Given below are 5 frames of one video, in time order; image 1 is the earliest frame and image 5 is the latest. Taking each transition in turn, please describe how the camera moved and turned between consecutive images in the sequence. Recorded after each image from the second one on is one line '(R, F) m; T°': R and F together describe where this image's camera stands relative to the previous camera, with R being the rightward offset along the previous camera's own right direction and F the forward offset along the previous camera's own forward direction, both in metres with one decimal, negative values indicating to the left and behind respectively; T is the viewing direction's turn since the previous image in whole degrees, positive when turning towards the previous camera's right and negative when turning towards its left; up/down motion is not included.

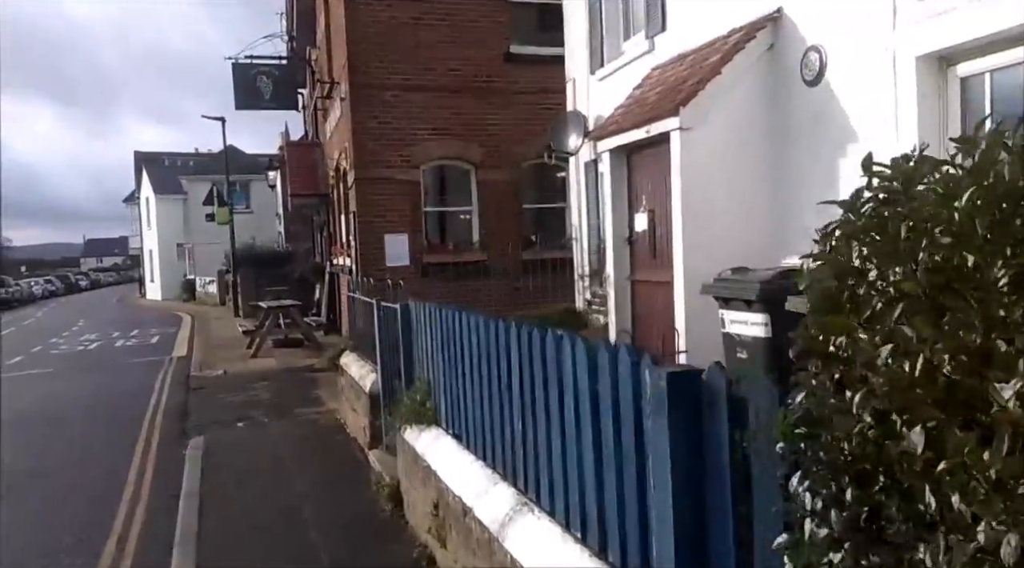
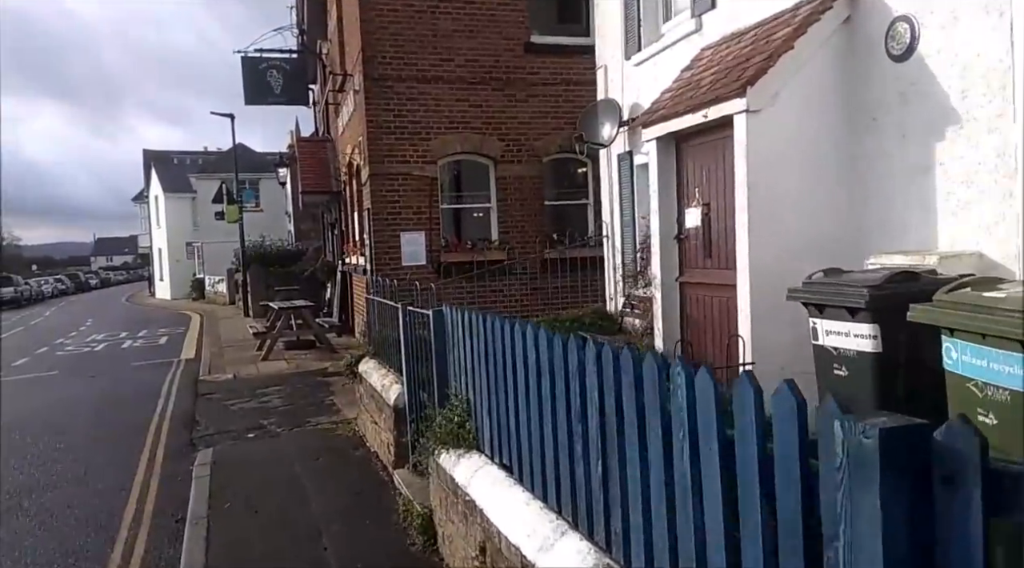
(-0.2, +0.6) m; -1°
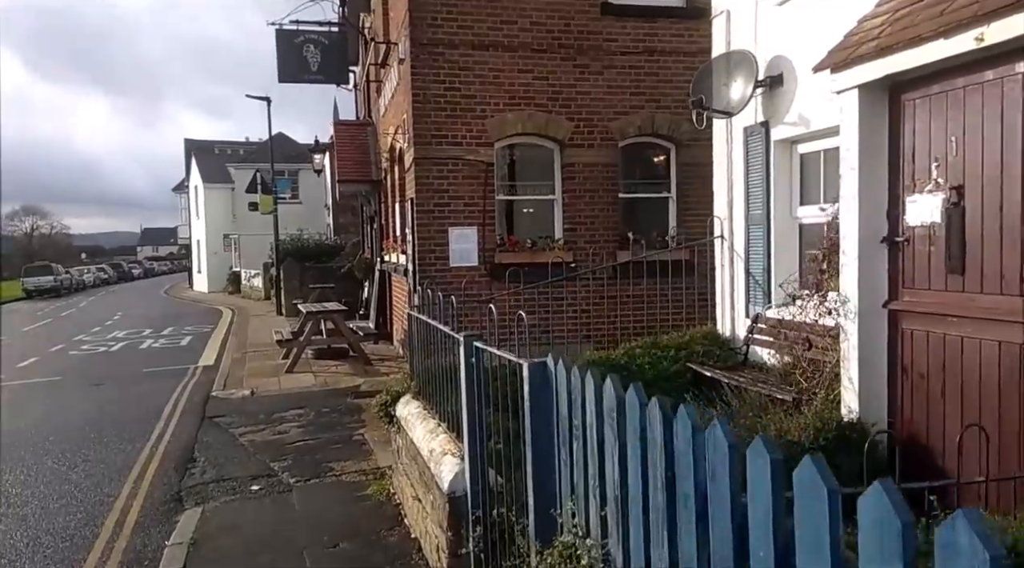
(-0.4, +2.1) m; -3°
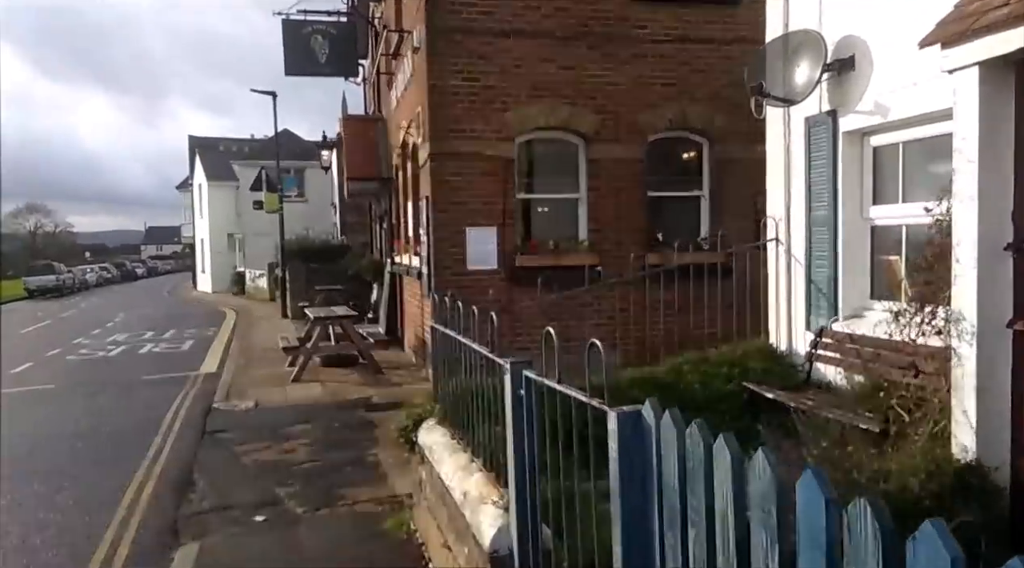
(-0.2, +0.7) m; 0°
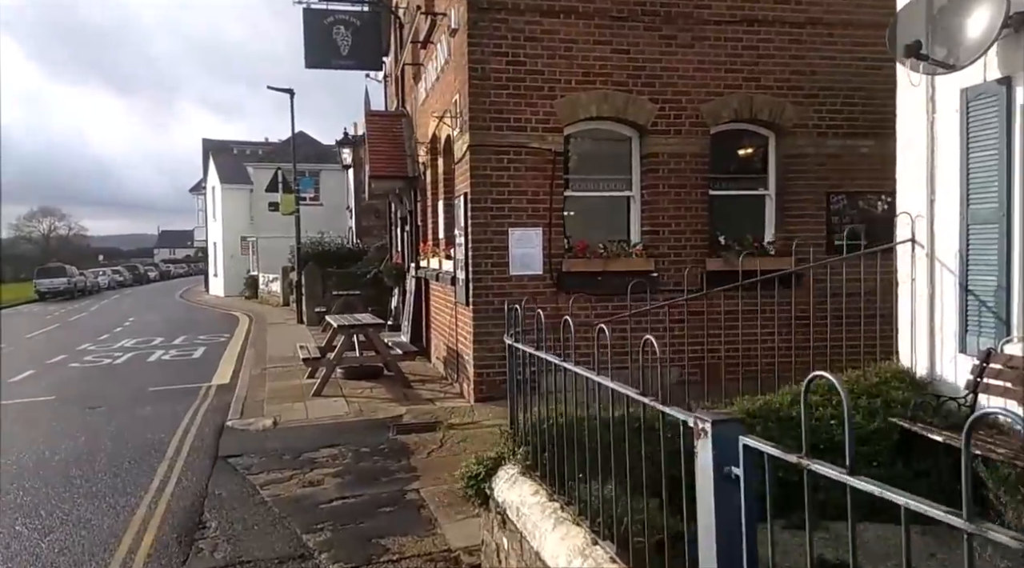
(-0.5, +1.1) m; -1°
